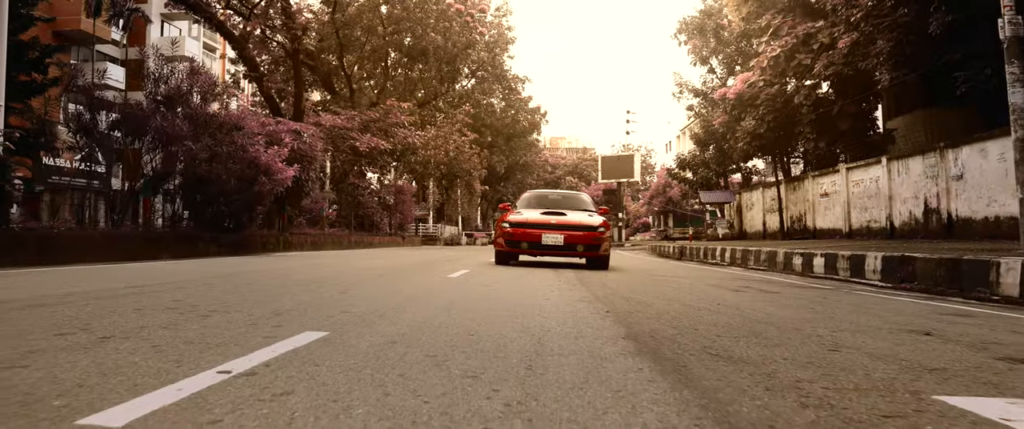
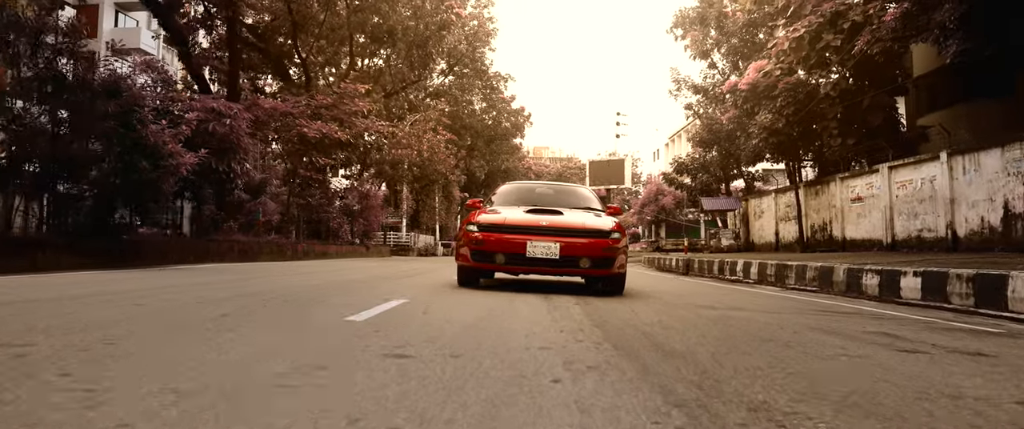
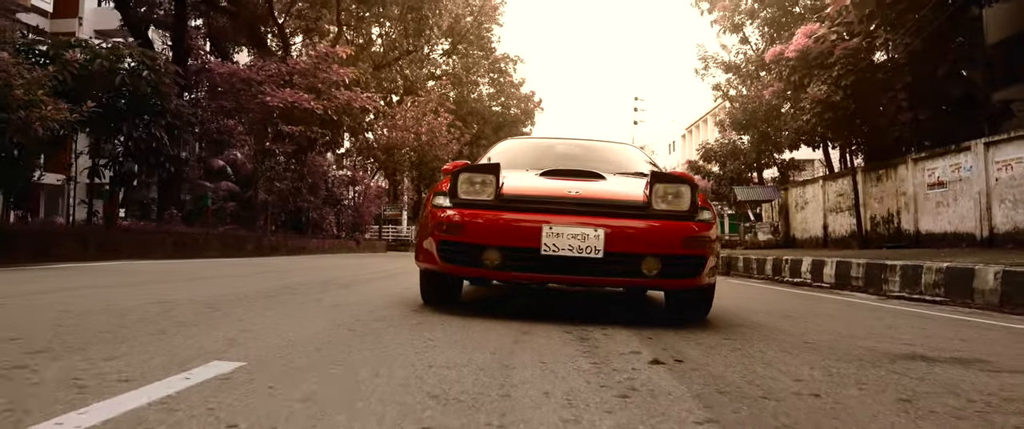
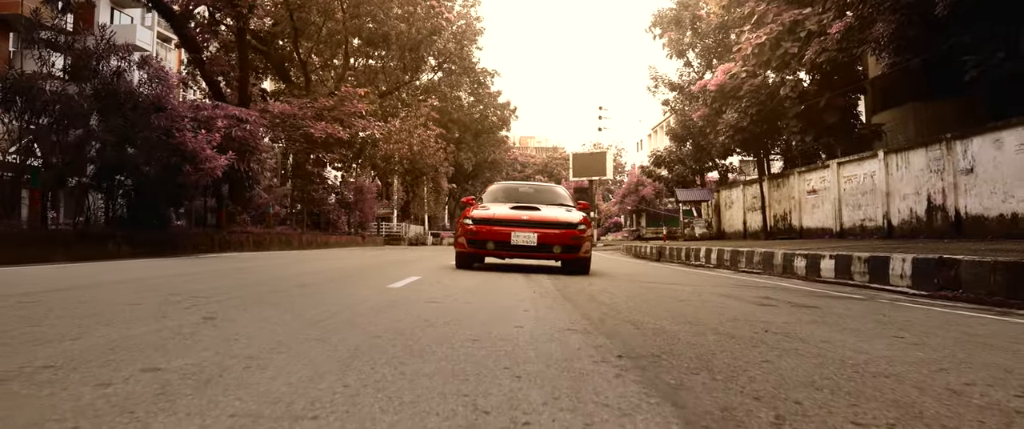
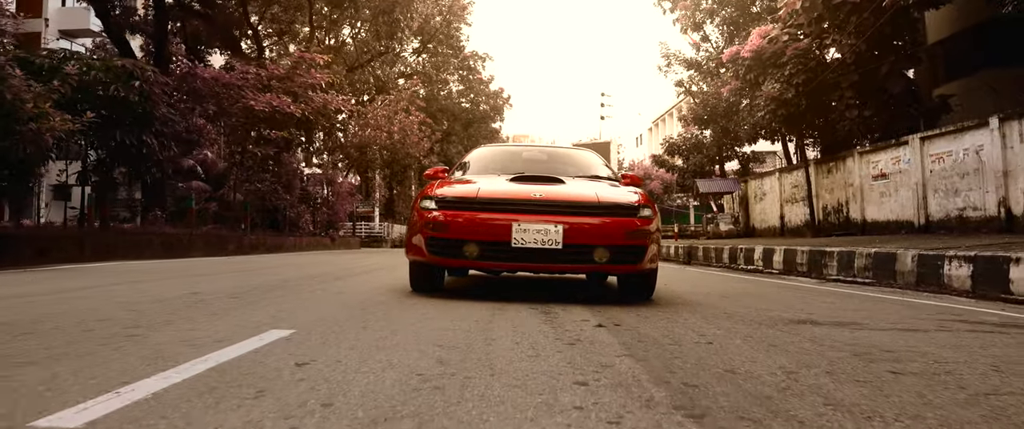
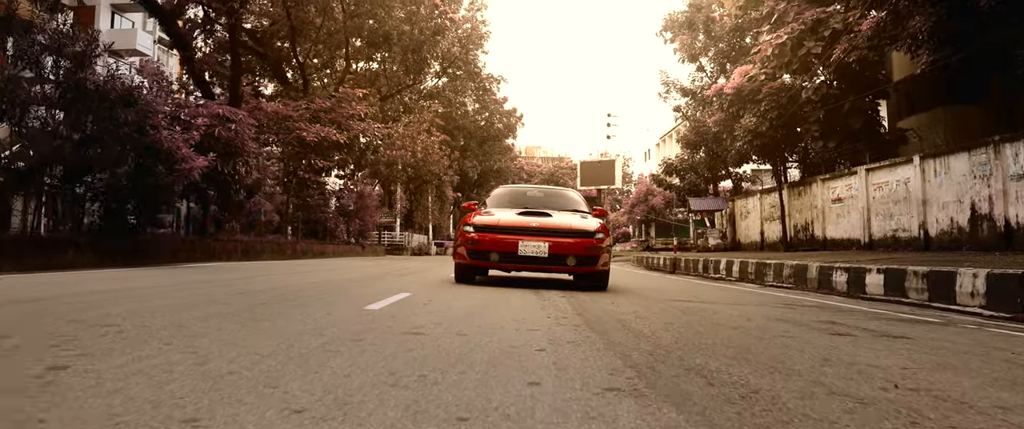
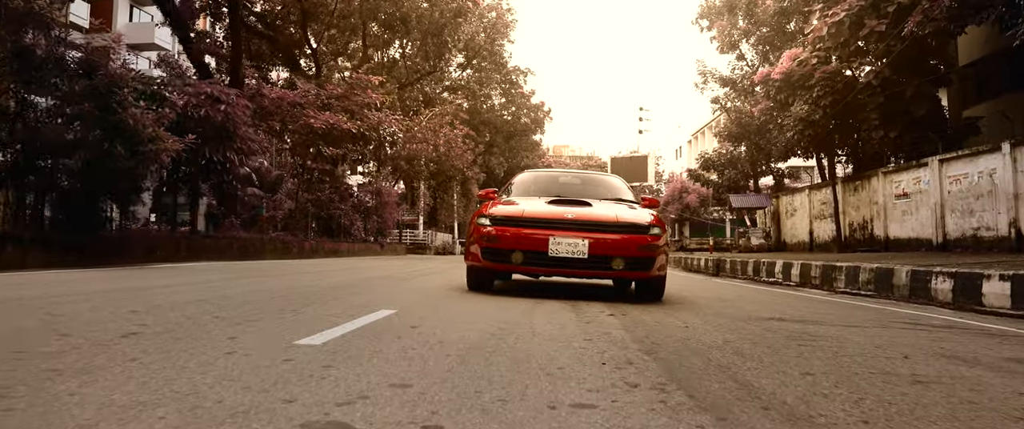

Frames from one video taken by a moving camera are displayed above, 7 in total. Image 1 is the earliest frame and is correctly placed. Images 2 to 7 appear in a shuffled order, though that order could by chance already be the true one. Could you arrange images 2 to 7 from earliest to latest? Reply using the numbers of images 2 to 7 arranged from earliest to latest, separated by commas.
4, 6, 2, 7, 5, 3
